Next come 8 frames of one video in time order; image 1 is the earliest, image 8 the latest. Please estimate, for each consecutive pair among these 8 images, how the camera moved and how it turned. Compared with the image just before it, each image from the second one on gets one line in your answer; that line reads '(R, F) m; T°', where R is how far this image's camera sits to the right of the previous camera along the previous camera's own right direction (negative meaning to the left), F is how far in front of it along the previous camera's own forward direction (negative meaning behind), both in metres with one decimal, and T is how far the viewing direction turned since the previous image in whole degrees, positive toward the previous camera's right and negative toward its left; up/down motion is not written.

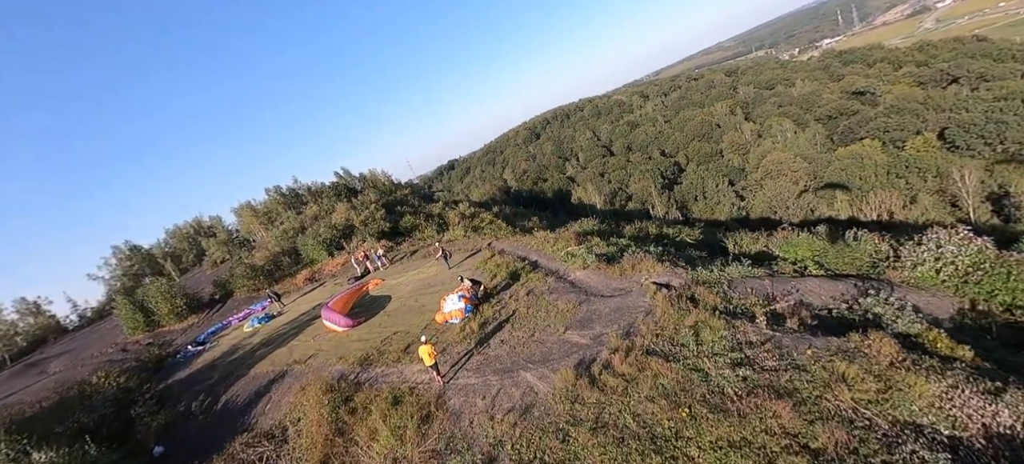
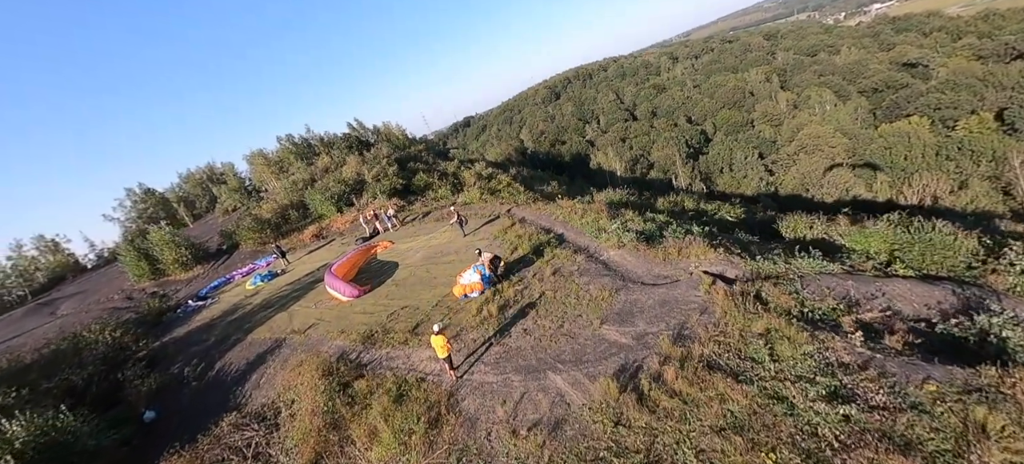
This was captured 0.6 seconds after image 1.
(-0.5, +1.9) m; -1°
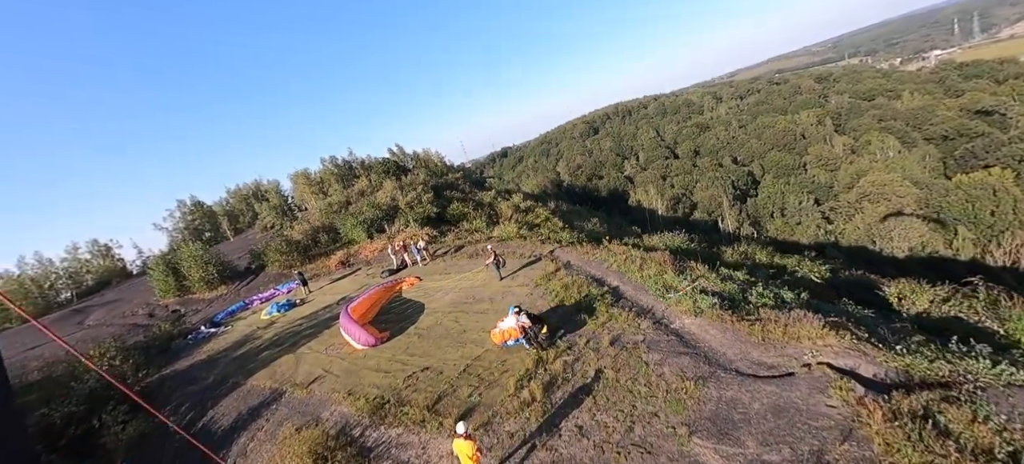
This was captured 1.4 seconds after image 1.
(-0.6, +2.2) m; -5°
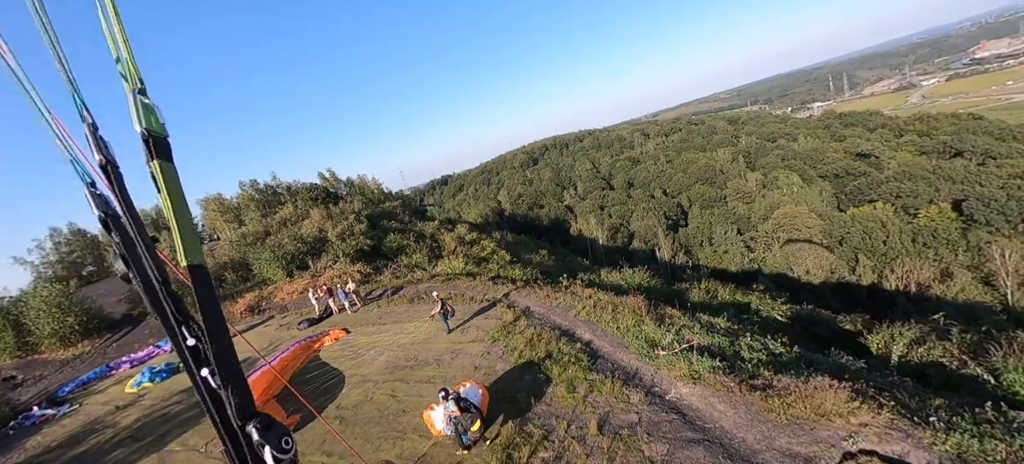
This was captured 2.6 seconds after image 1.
(-0.3, +2.3) m; +9°
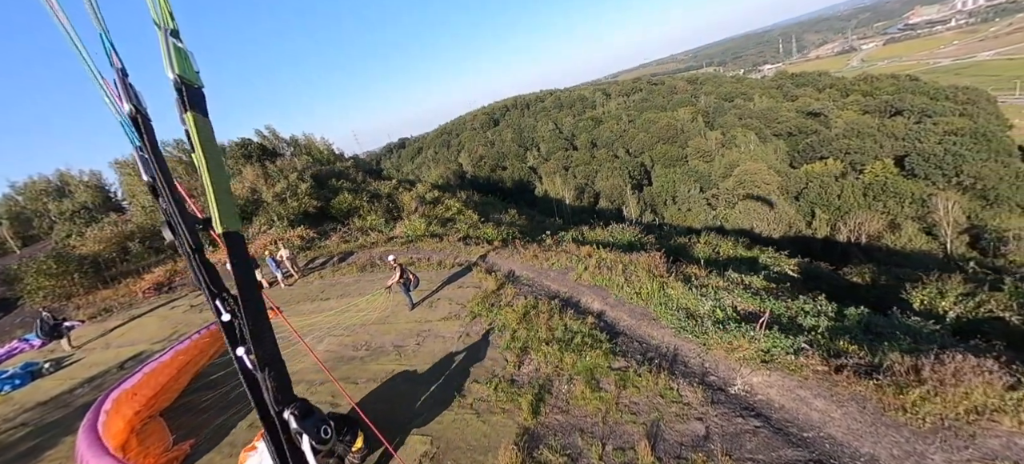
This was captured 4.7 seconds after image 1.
(-0.5, +3.1) m; +6°
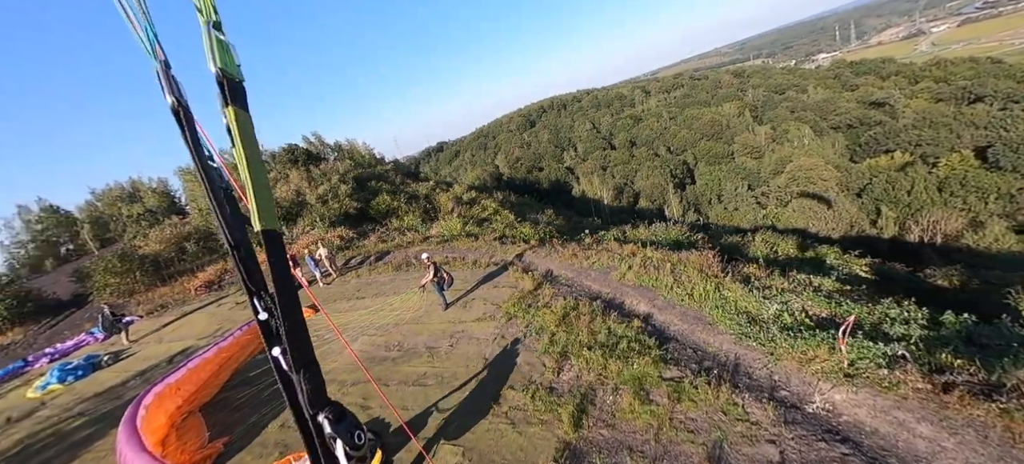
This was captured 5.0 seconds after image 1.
(0.0, +0.5) m; -5°
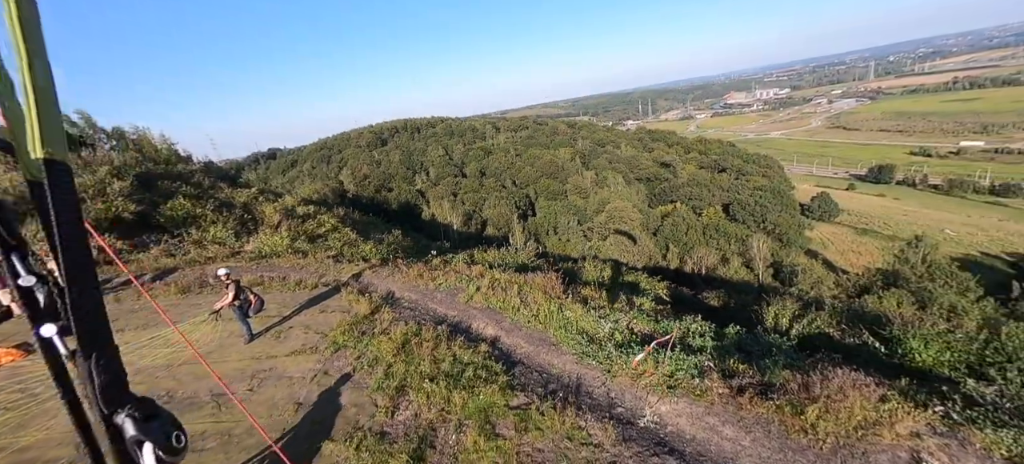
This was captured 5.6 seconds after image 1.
(+0.2, +0.7) m; +22°
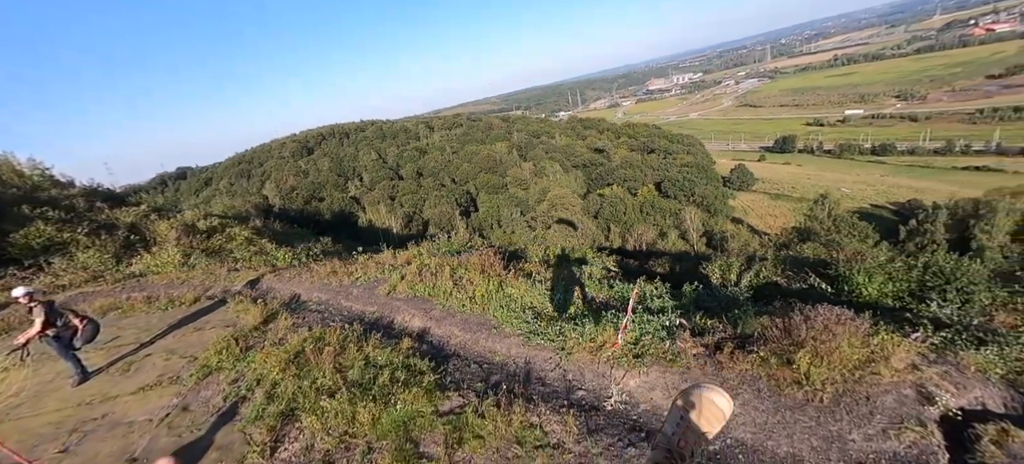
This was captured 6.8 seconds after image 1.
(+0.4, +1.3) m; +8°
